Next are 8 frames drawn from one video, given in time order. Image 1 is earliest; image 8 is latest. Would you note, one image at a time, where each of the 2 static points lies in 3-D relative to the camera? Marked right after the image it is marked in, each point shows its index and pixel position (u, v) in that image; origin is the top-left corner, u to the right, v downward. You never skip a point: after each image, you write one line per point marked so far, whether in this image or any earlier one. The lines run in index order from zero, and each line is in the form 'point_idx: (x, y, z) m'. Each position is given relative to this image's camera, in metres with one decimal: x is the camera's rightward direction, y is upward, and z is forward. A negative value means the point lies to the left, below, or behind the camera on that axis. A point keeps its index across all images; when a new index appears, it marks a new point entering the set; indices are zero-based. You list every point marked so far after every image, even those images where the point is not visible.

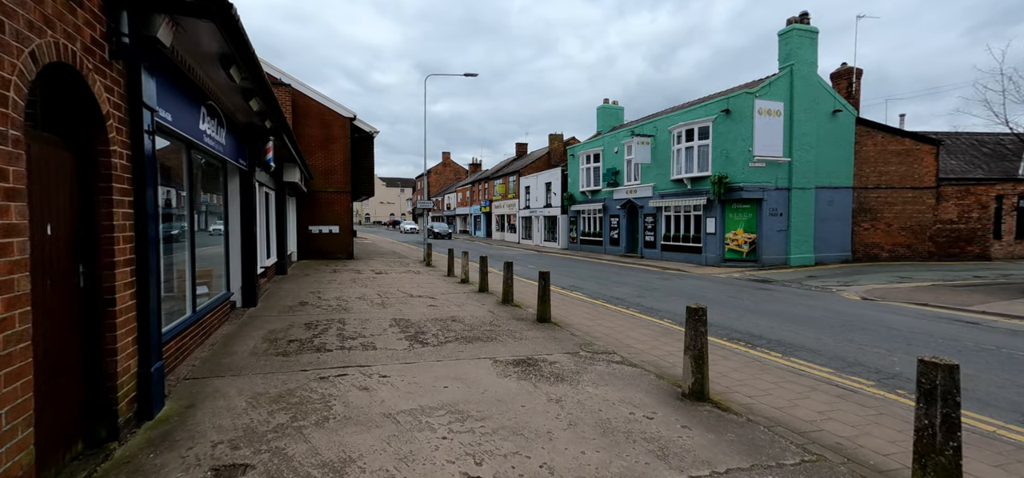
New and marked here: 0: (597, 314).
0: (+1.6, -1.4, +8.2) m
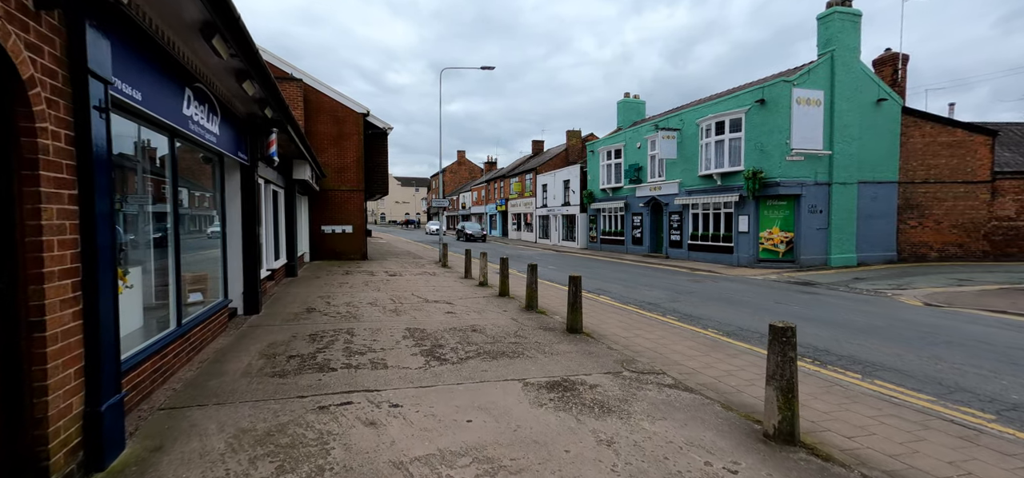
0: (+2.0, -1.4, +7.4) m
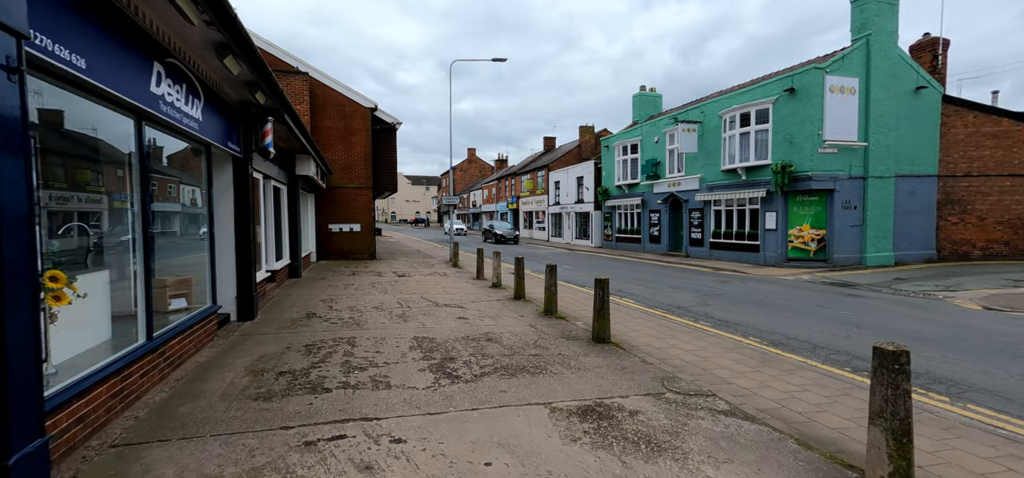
0: (+2.3, -1.4, +6.7) m
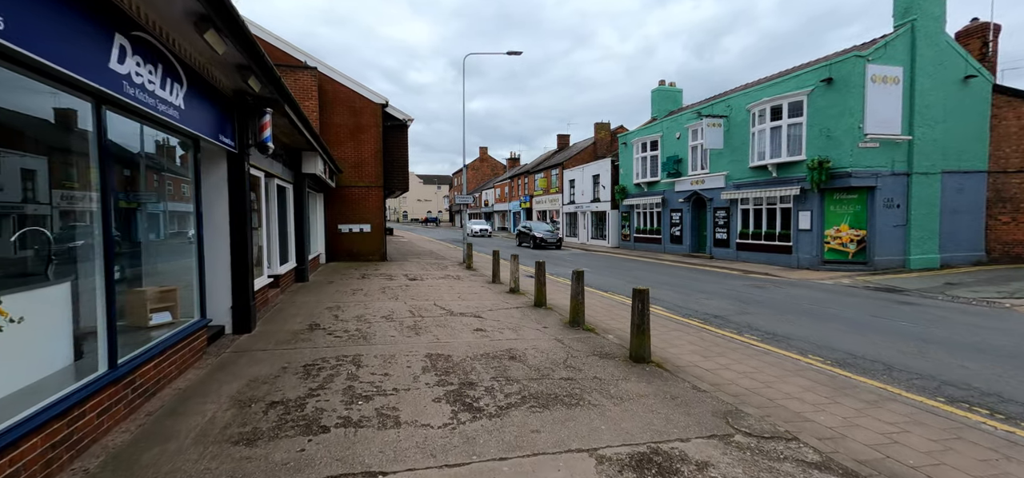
0: (+2.6, -1.4, +5.9) m
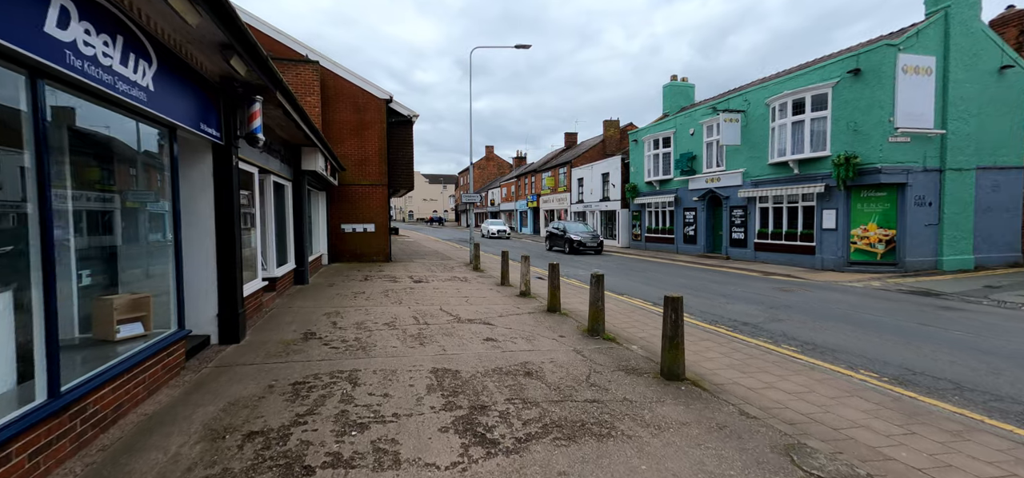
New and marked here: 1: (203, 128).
0: (+2.8, -1.4, +5.3) m
1: (-3.3, +1.2, +4.7) m
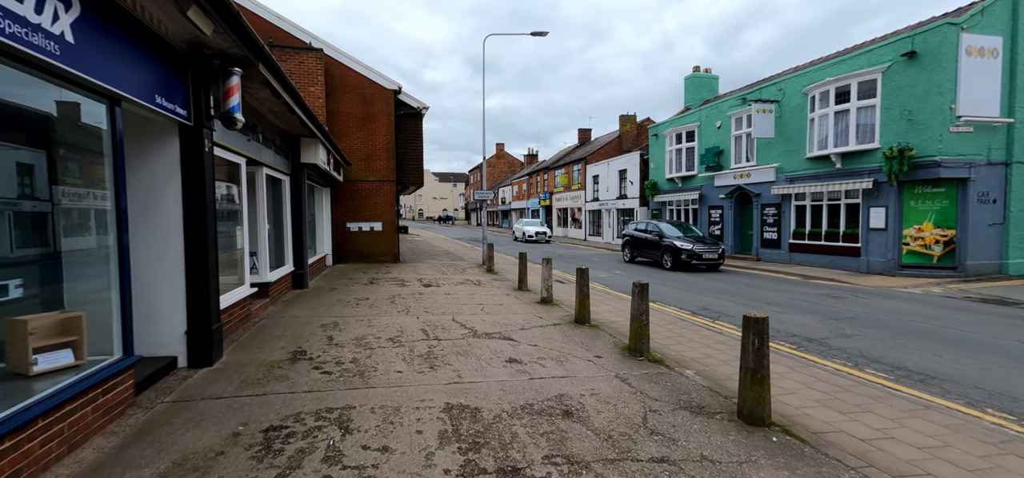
0: (+3.0, -1.4, +4.3) m
1: (-3.0, +1.2, +3.8) m
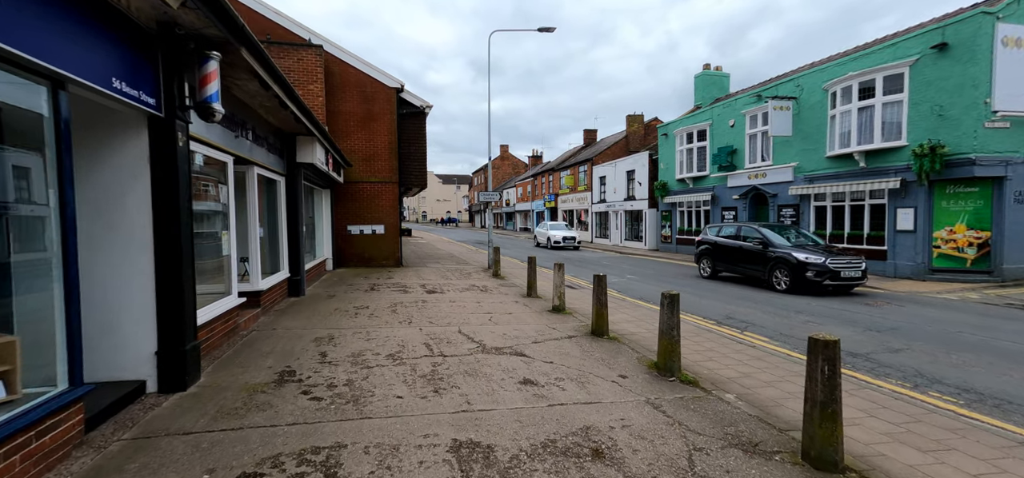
0: (+3.2, -1.5, +3.7) m
1: (-2.9, +1.1, +3.3) m
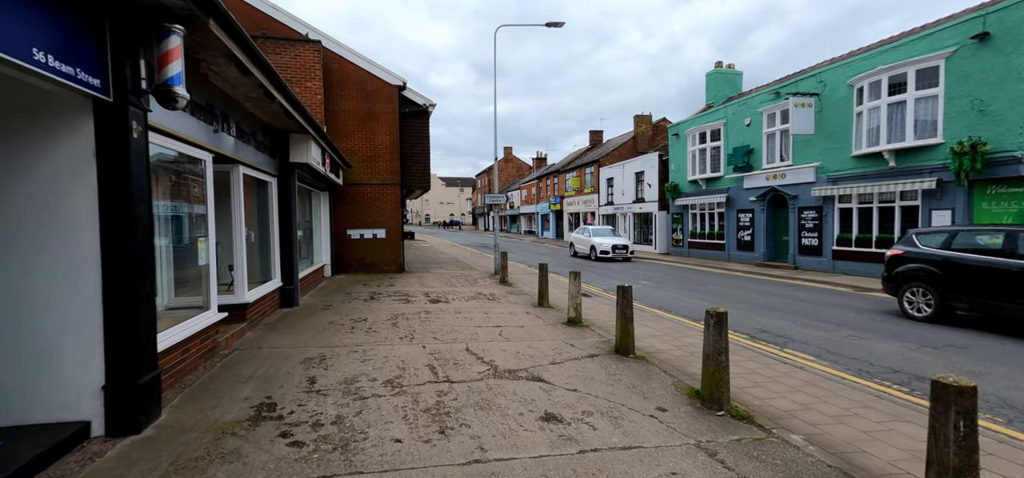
0: (+3.3, -1.5, +3.0) m
1: (-2.7, +1.0, +2.6) m
